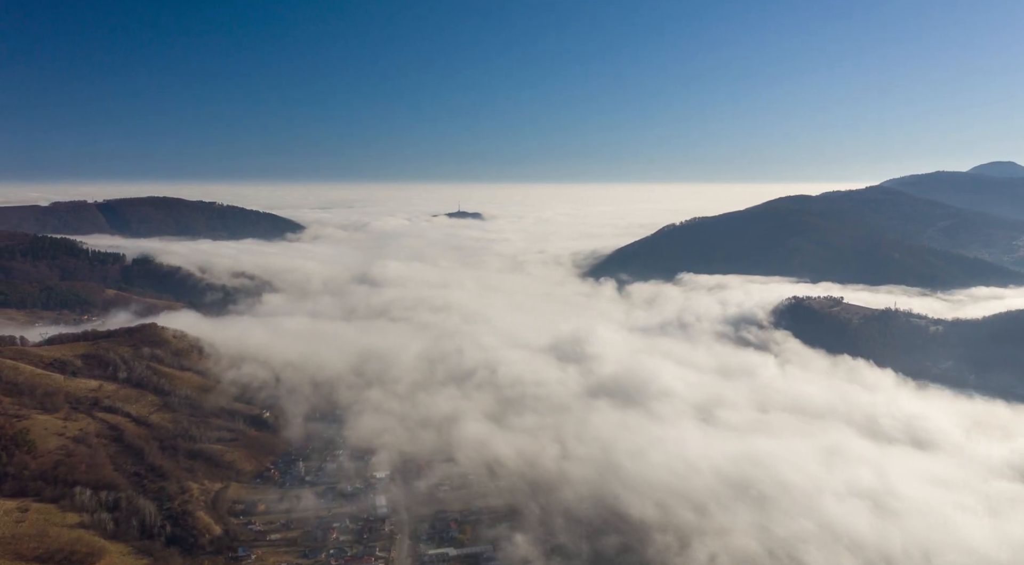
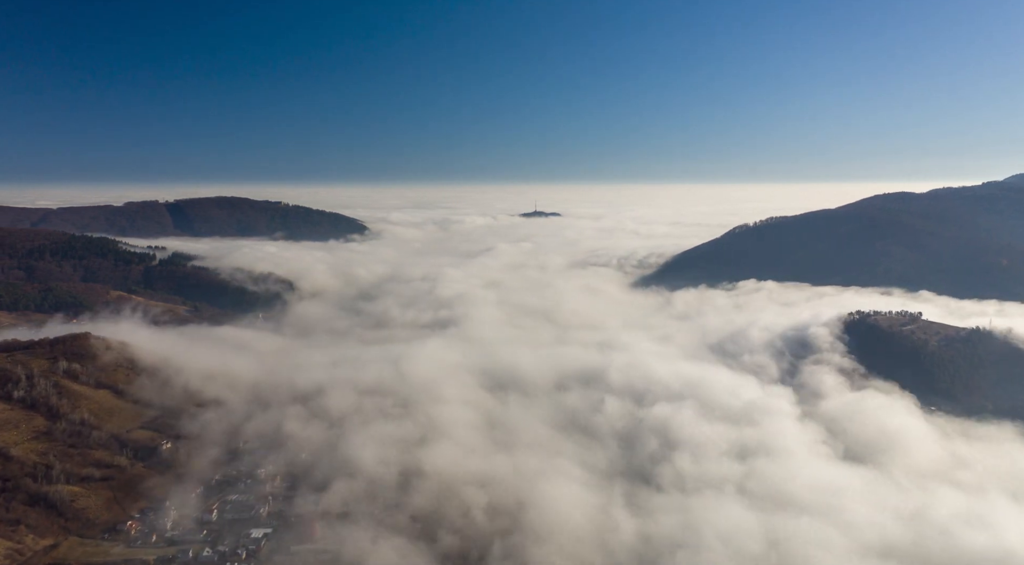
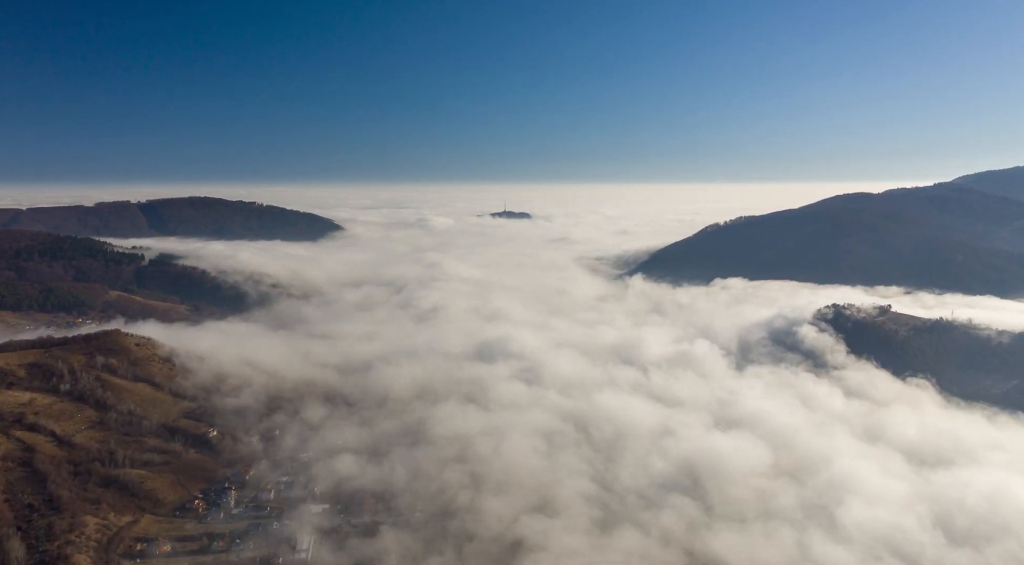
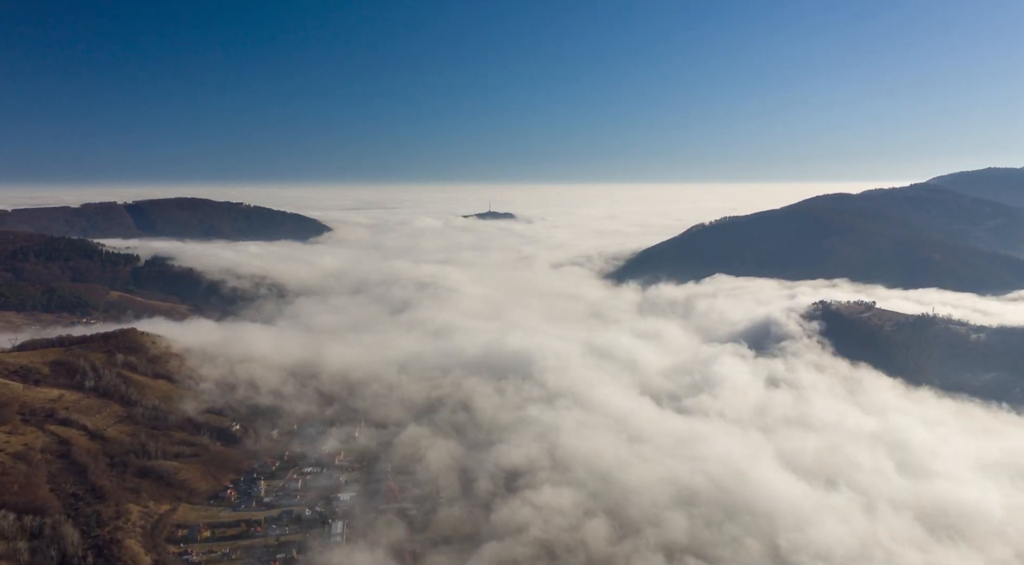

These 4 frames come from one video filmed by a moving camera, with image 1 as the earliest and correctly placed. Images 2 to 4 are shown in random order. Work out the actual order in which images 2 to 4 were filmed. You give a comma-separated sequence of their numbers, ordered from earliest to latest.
4, 3, 2
